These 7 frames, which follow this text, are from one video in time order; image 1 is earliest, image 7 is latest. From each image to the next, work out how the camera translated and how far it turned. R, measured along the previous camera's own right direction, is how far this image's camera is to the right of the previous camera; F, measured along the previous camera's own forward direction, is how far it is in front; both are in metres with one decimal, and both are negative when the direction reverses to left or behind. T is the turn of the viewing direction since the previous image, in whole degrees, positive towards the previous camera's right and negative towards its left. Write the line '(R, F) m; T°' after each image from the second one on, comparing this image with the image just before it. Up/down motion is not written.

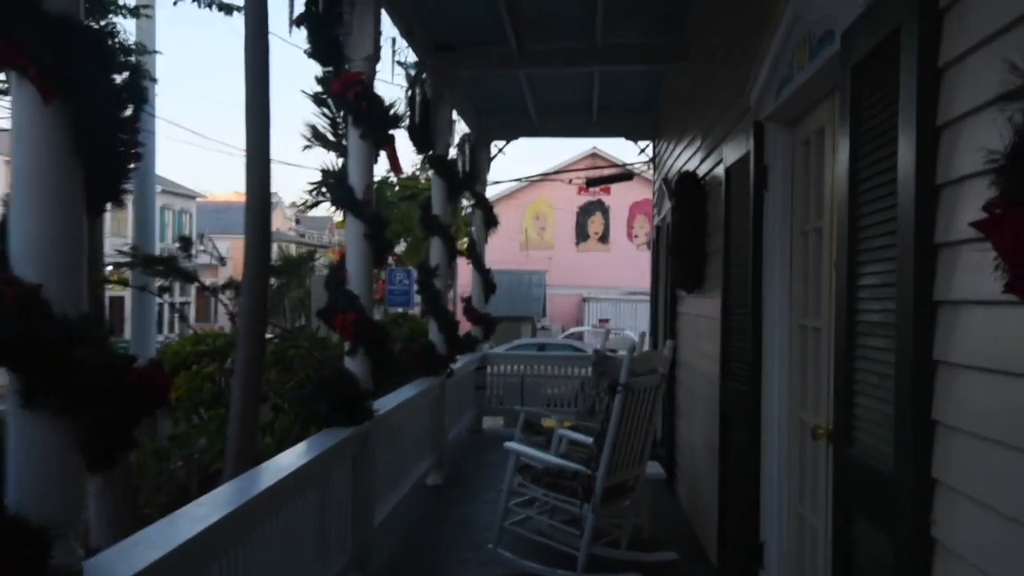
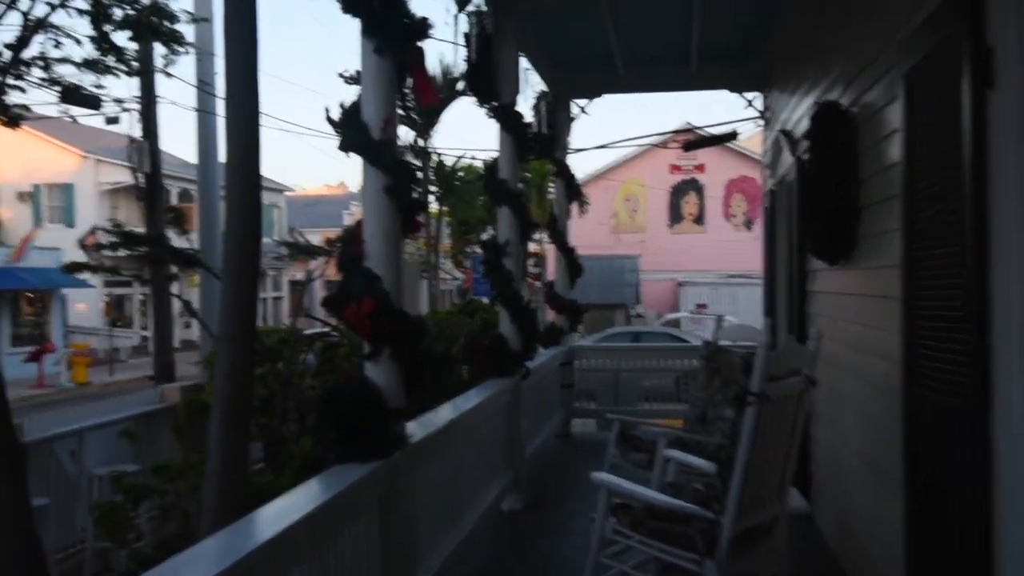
(0.0, +1.3) m; -6°
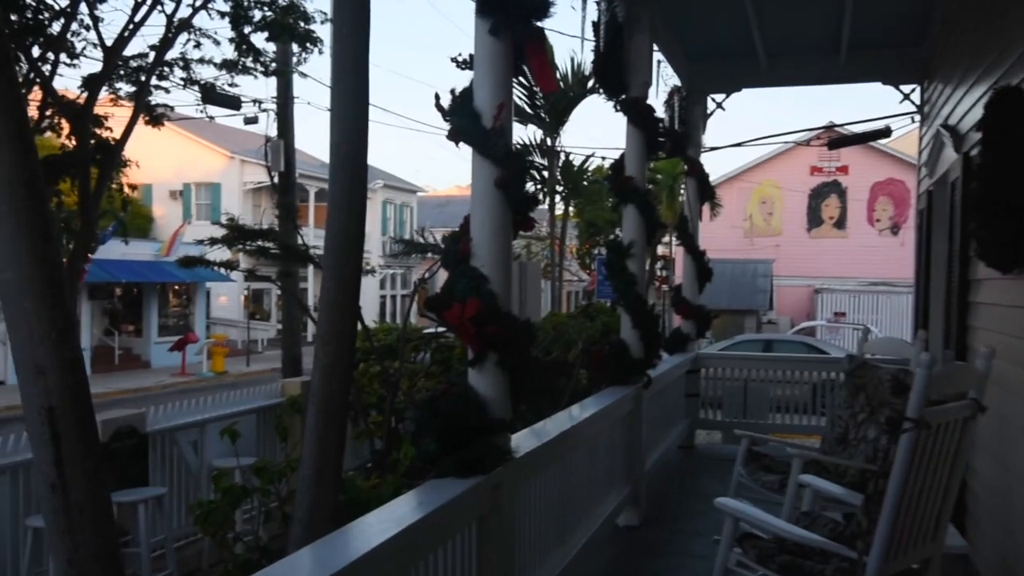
(0.0, +0.3) m; -8°
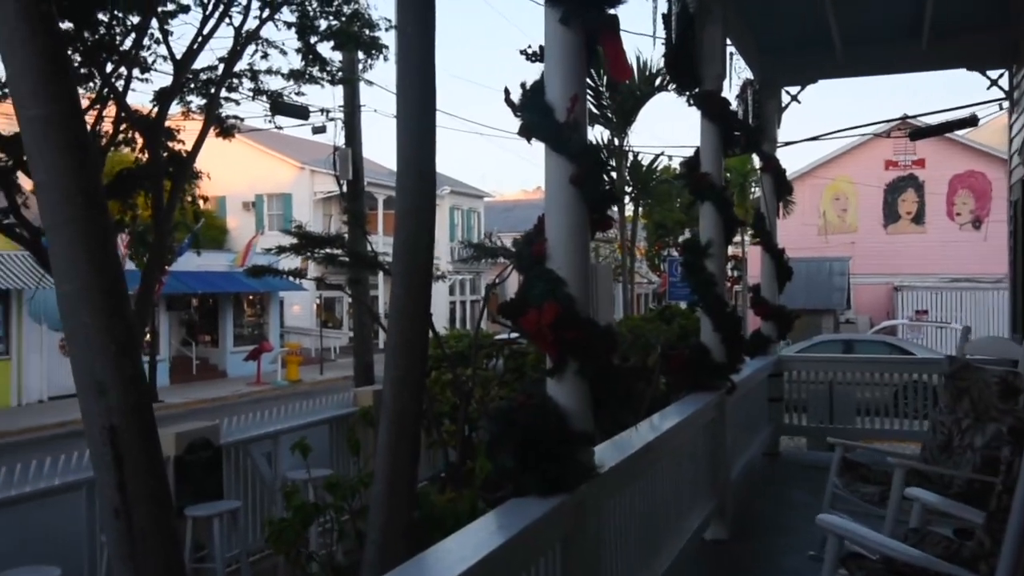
(0.0, +0.2) m; -4°
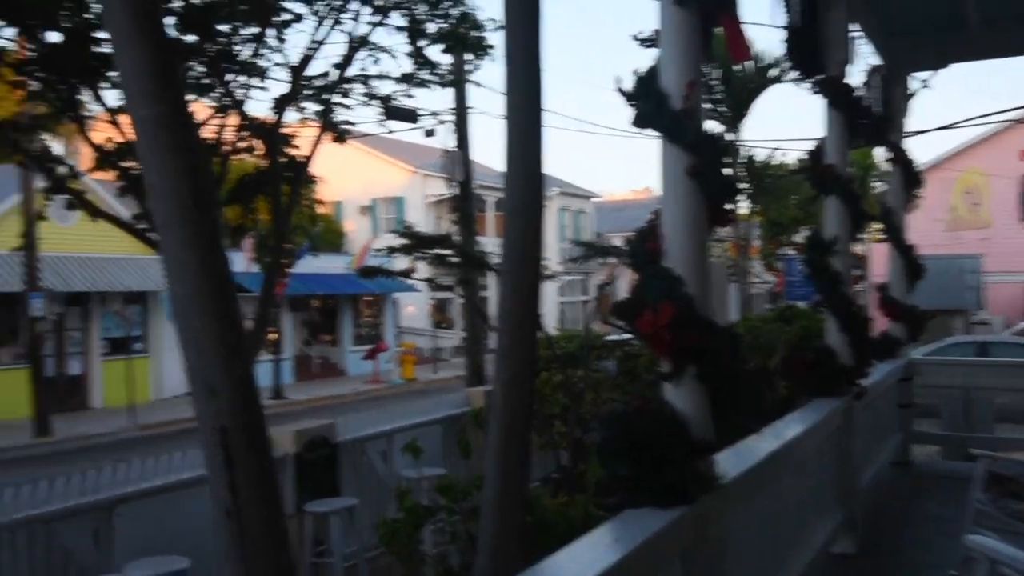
(0.0, +0.1) m; -7°
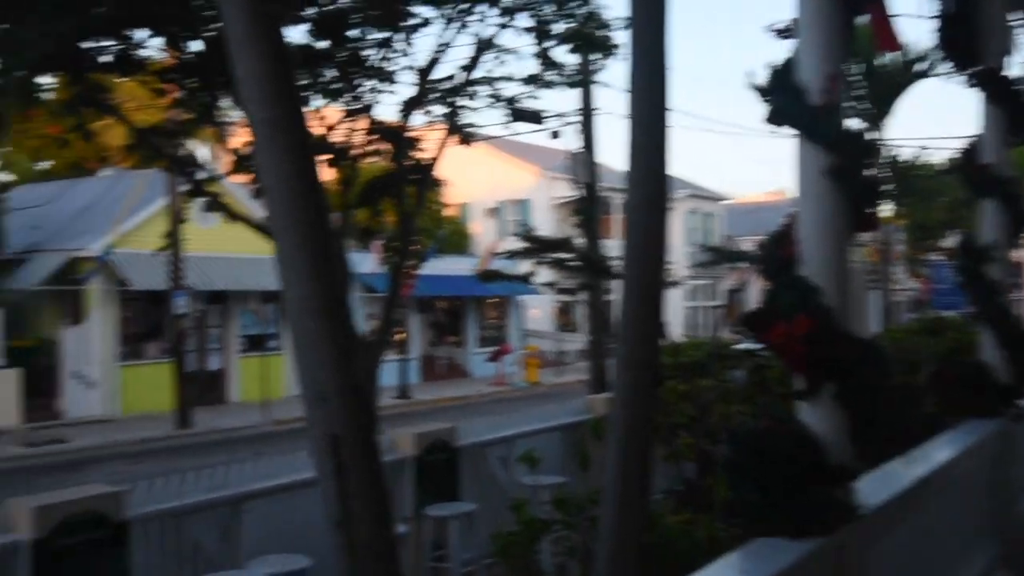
(0.0, +0.1) m; -8°
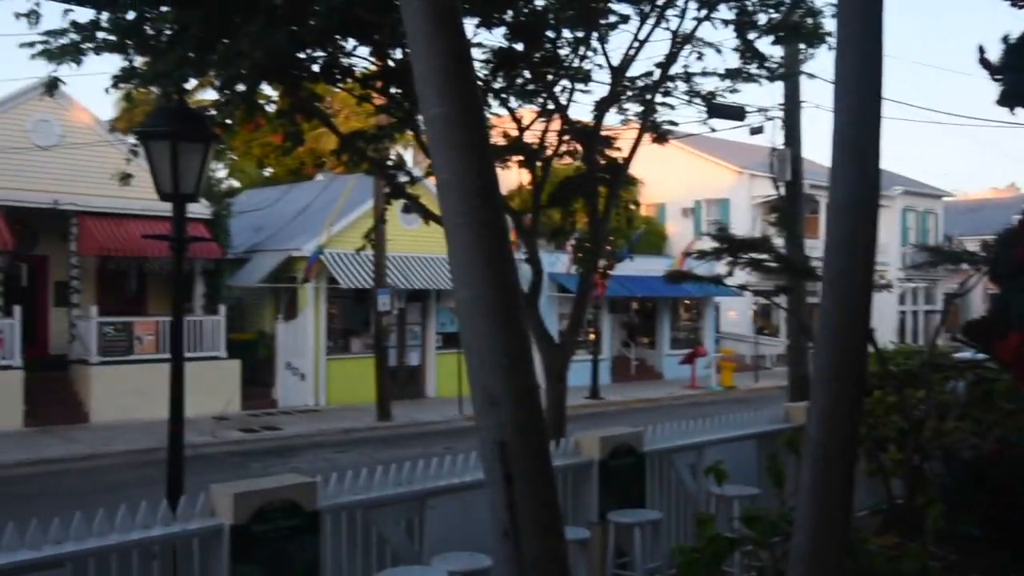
(0.0, +0.1) m; -12°
